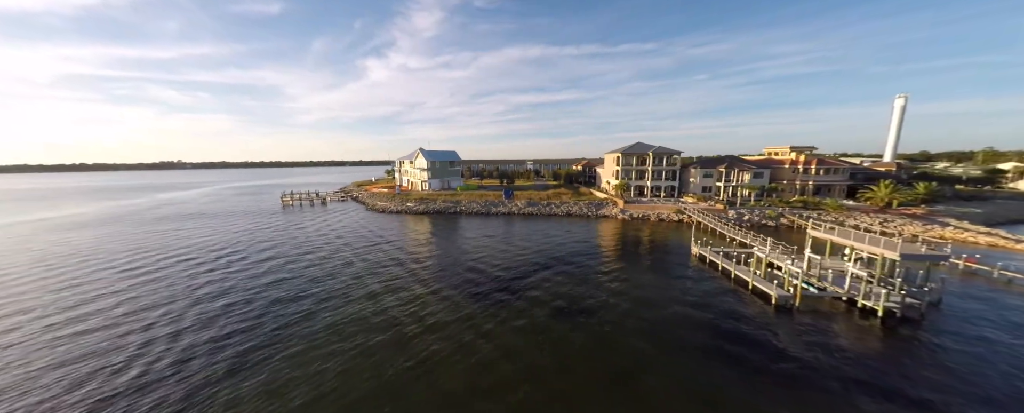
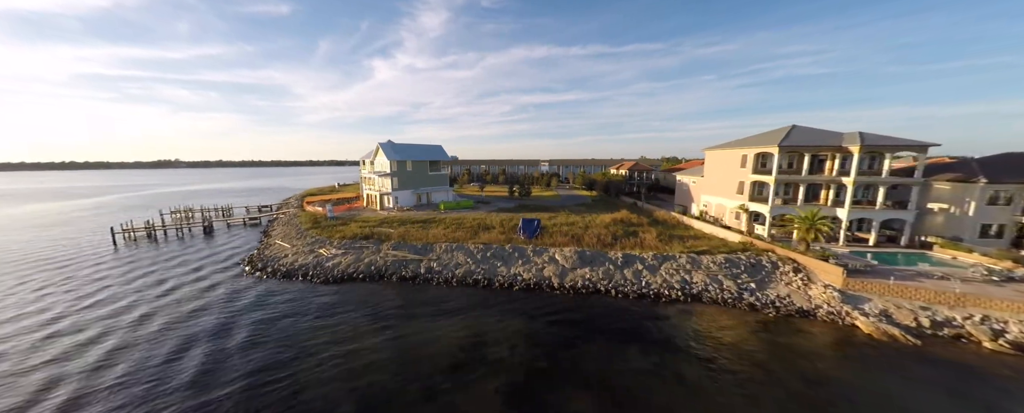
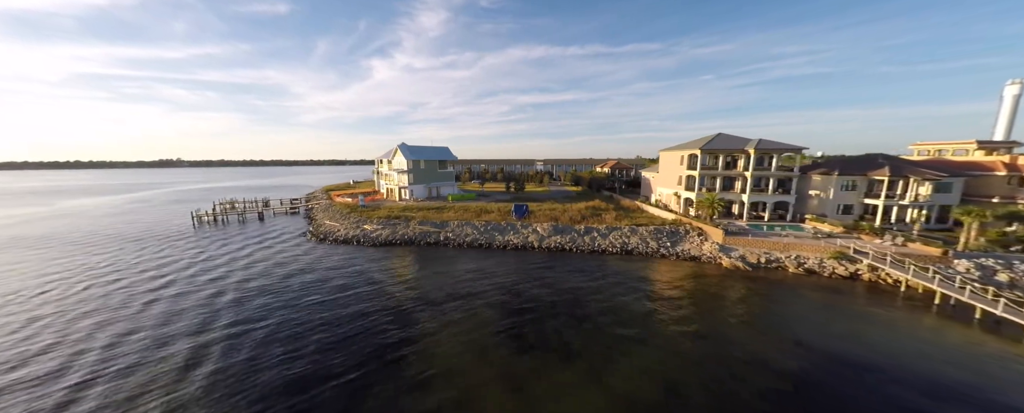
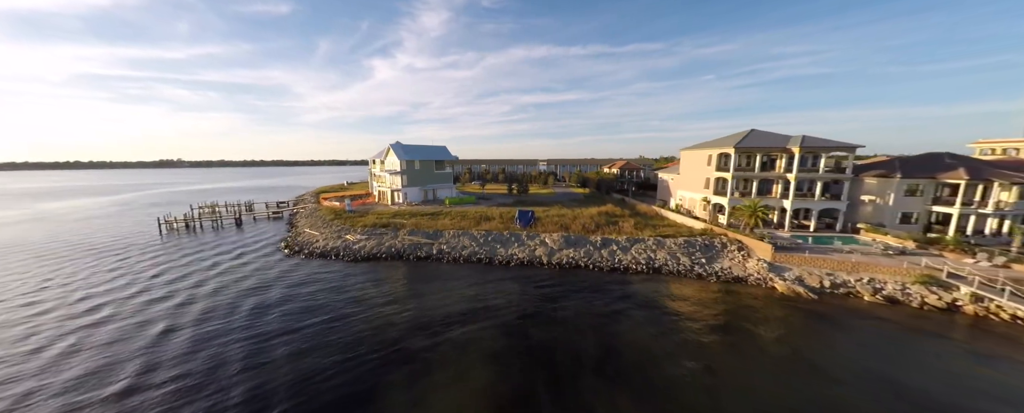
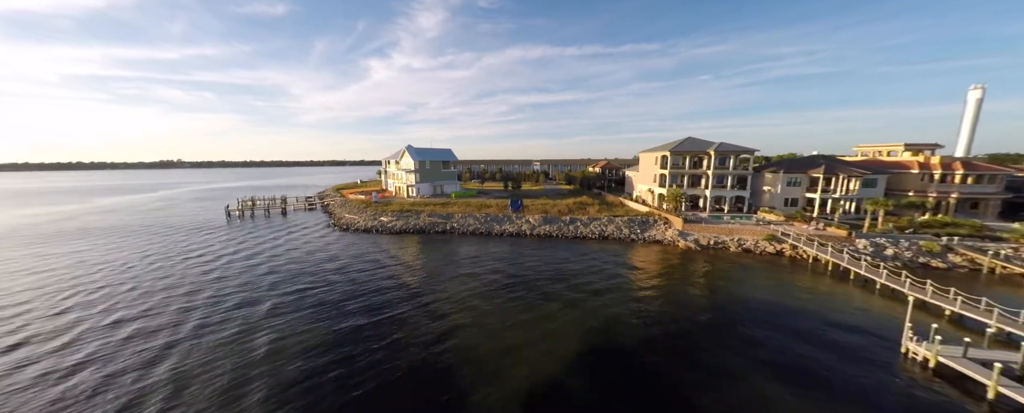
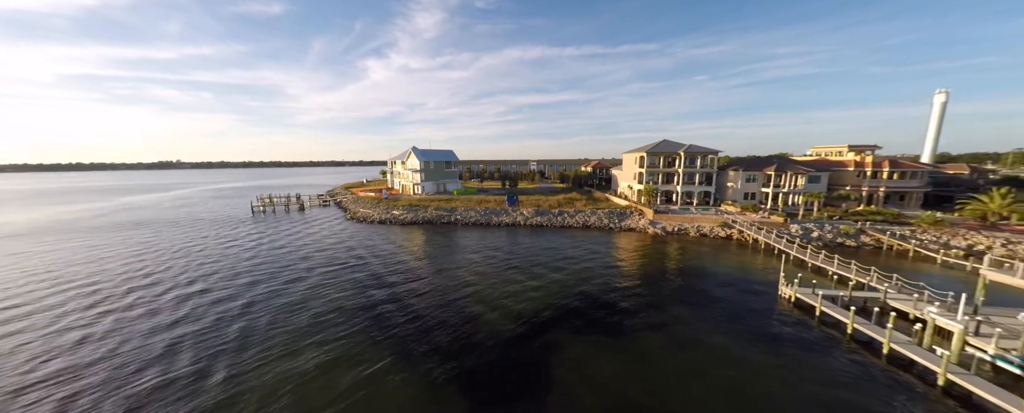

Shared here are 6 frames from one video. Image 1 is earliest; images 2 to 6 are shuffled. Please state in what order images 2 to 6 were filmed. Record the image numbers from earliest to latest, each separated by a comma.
6, 5, 3, 4, 2
